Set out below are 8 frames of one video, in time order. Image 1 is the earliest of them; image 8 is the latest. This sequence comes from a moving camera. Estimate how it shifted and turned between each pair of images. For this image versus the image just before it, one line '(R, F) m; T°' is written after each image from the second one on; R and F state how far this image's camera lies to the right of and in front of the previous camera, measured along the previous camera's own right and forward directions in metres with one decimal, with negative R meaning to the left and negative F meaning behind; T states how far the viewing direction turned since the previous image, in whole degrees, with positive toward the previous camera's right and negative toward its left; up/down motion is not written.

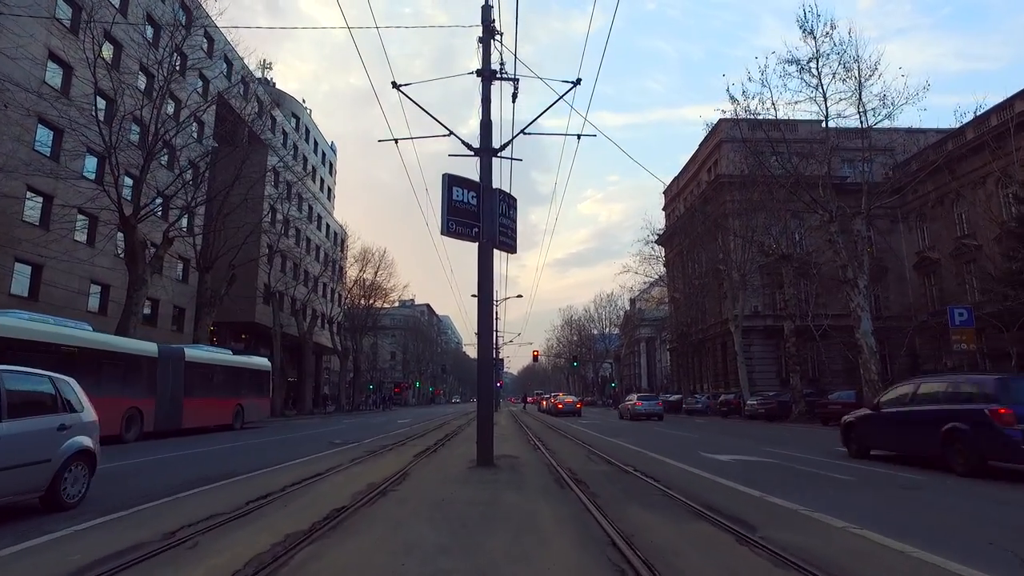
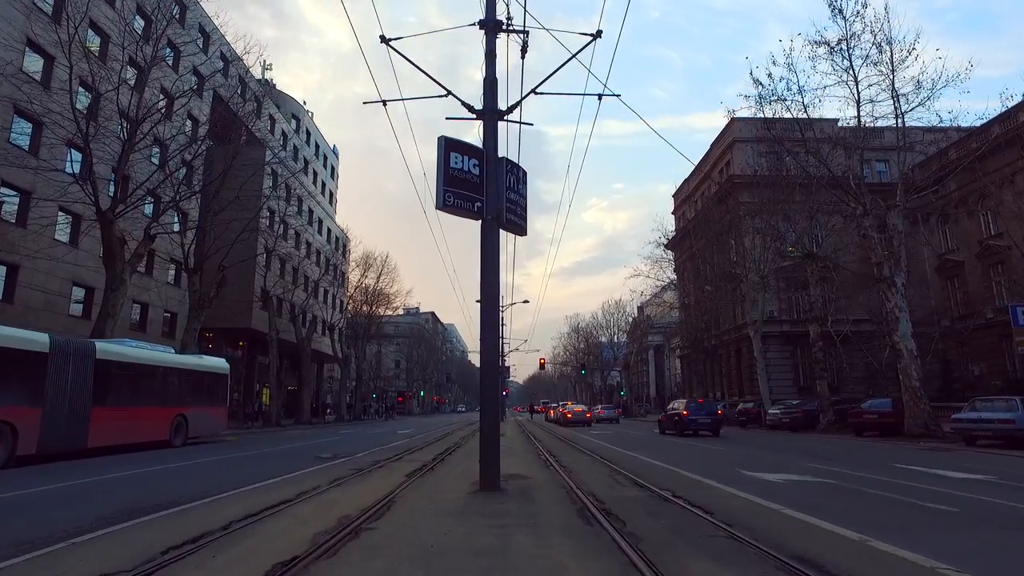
(-0.1, +1.6) m; 0°
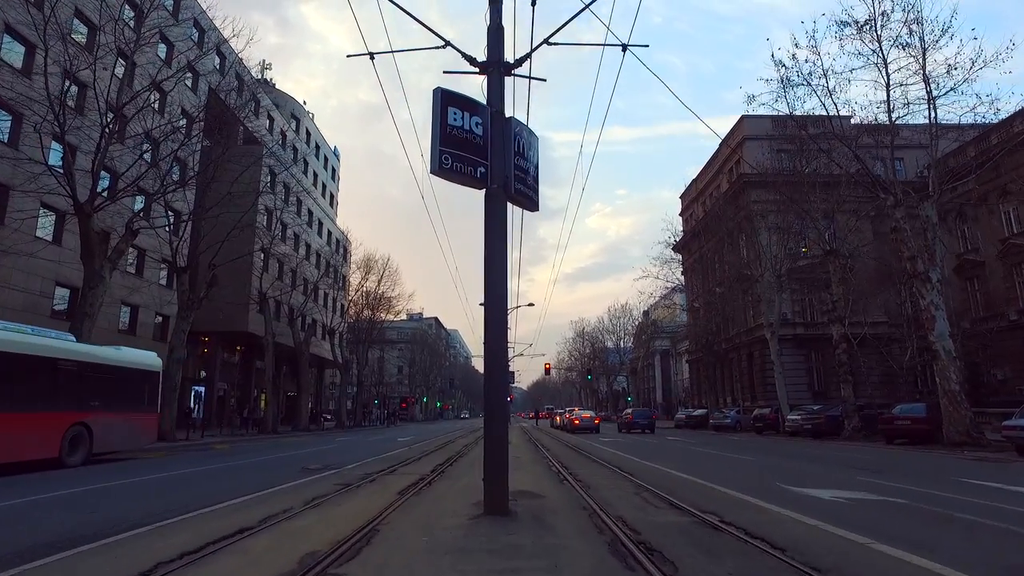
(-0.1, +1.3) m; 0°
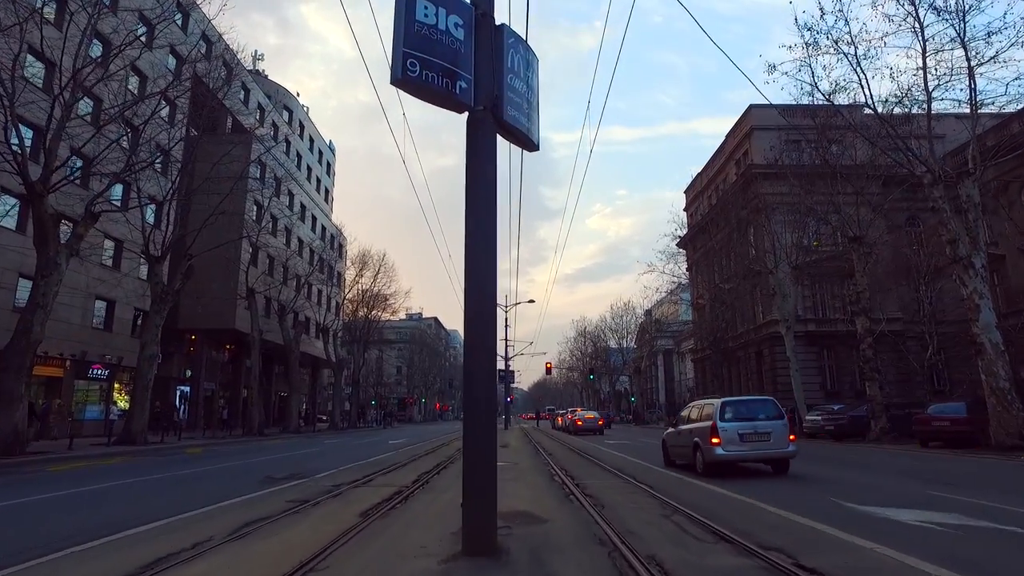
(+0.1, +1.8) m; 0°
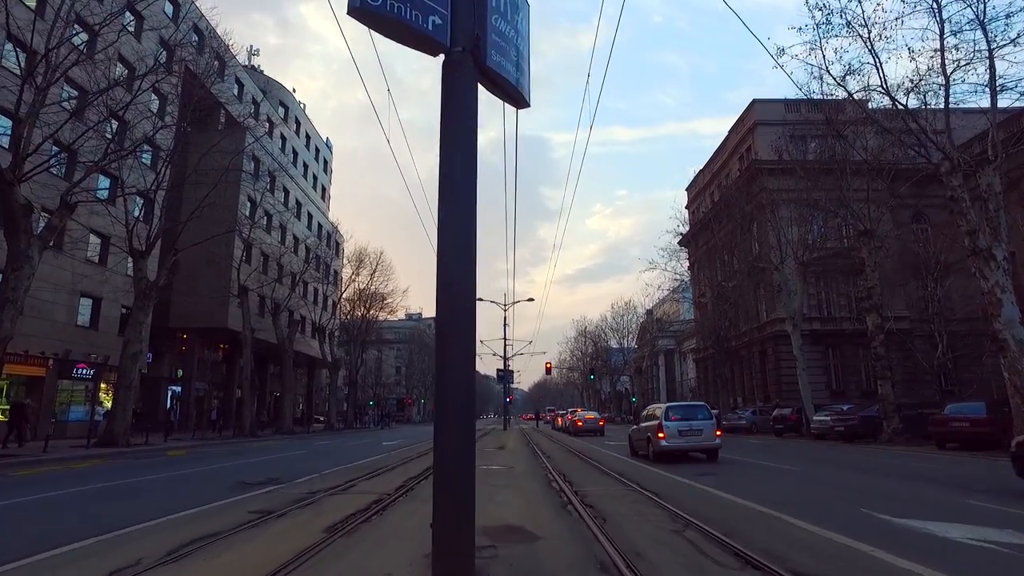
(+0.1, +0.8) m; 0°
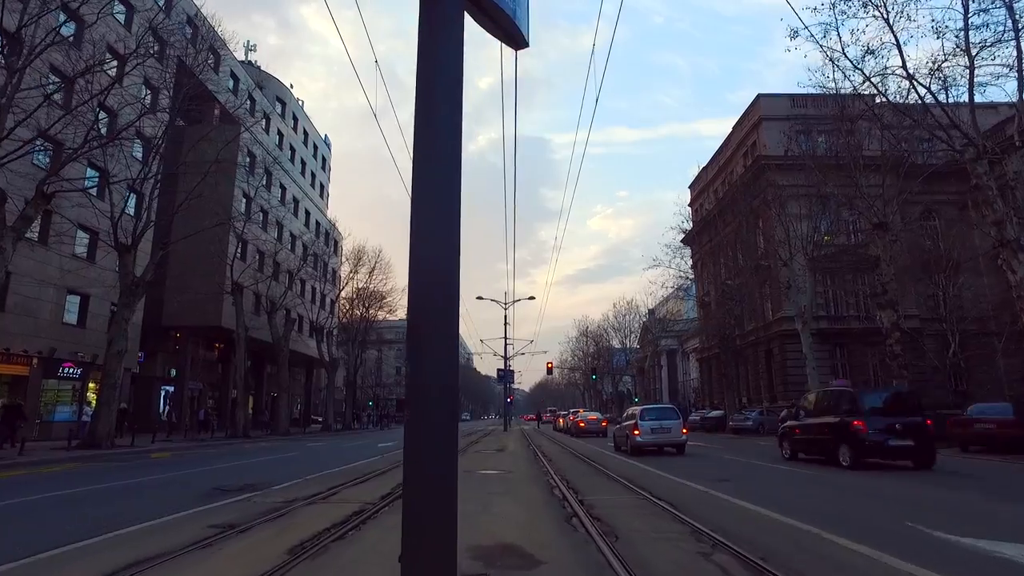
(0.0, +0.8) m; 0°
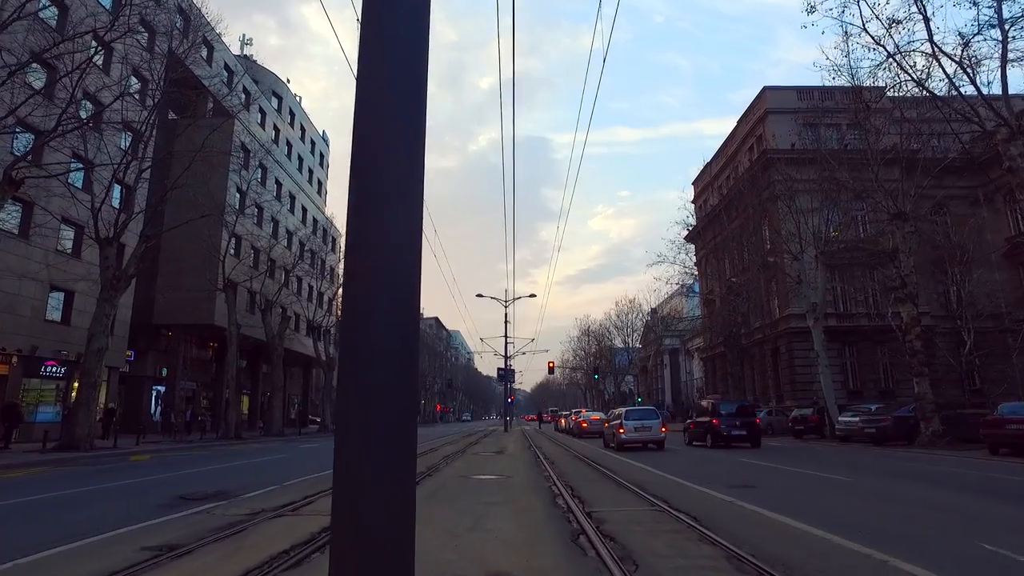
(0.0, +1.0) m; 0°
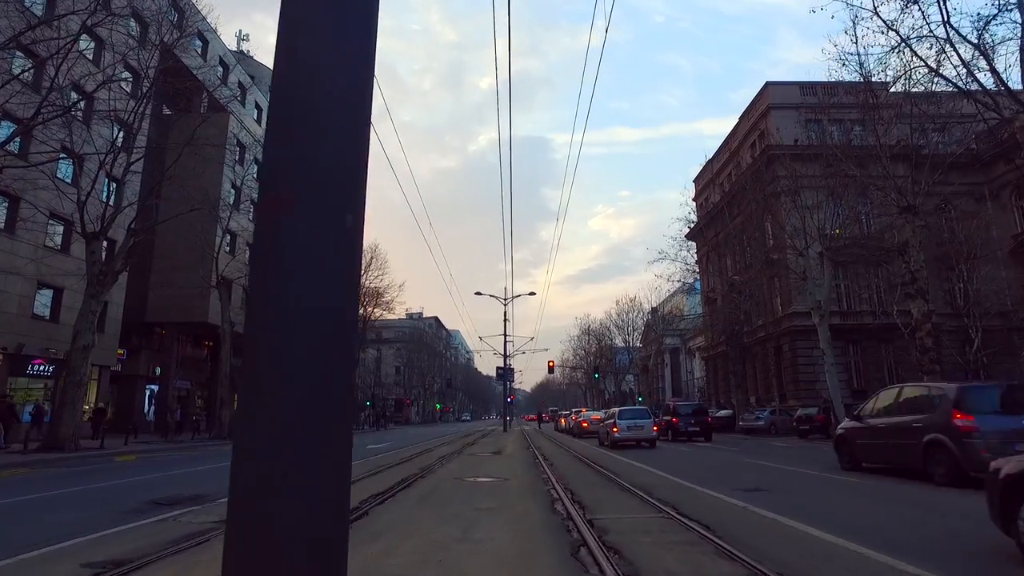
(+0.1, +0.6) m; 0°
